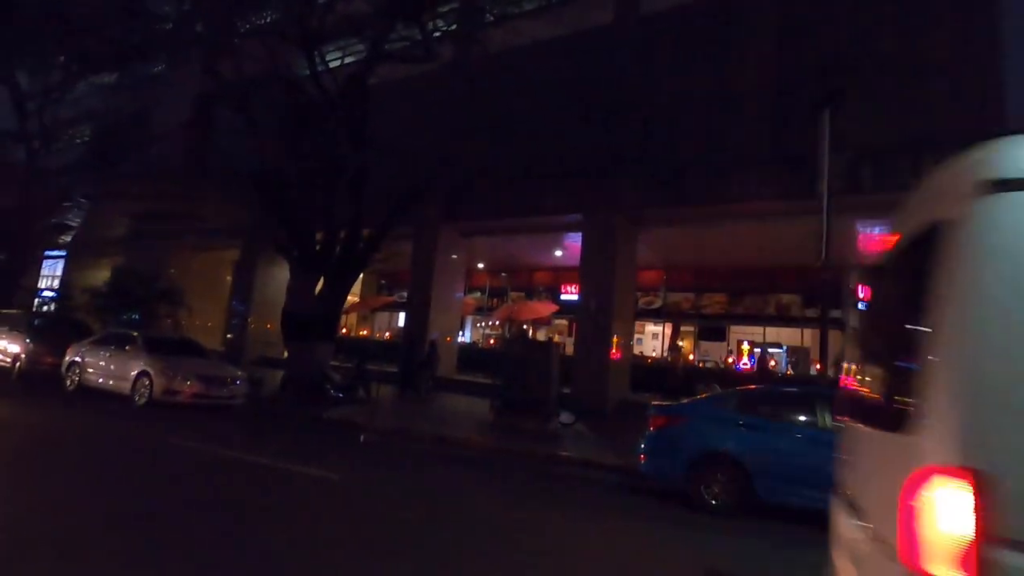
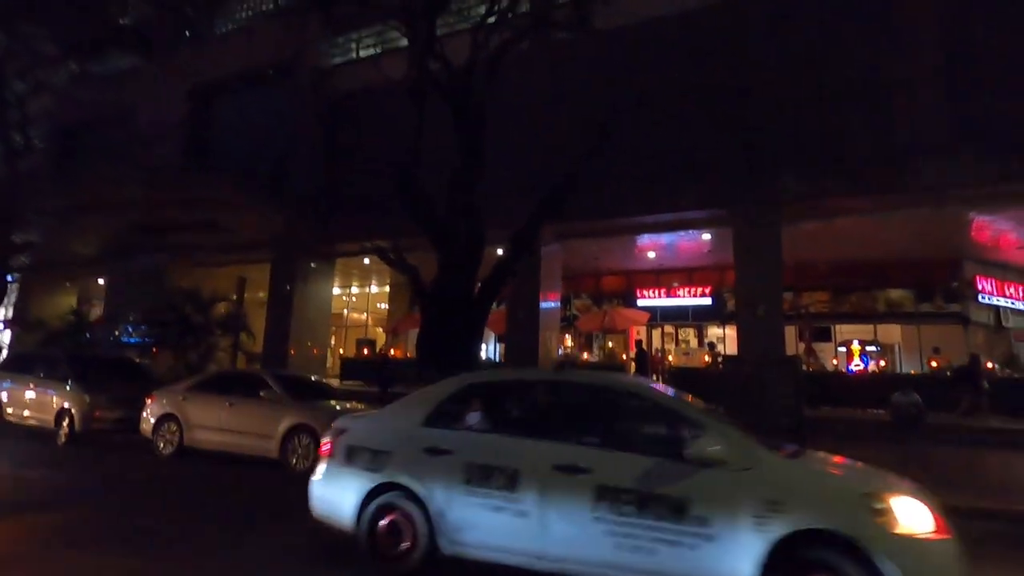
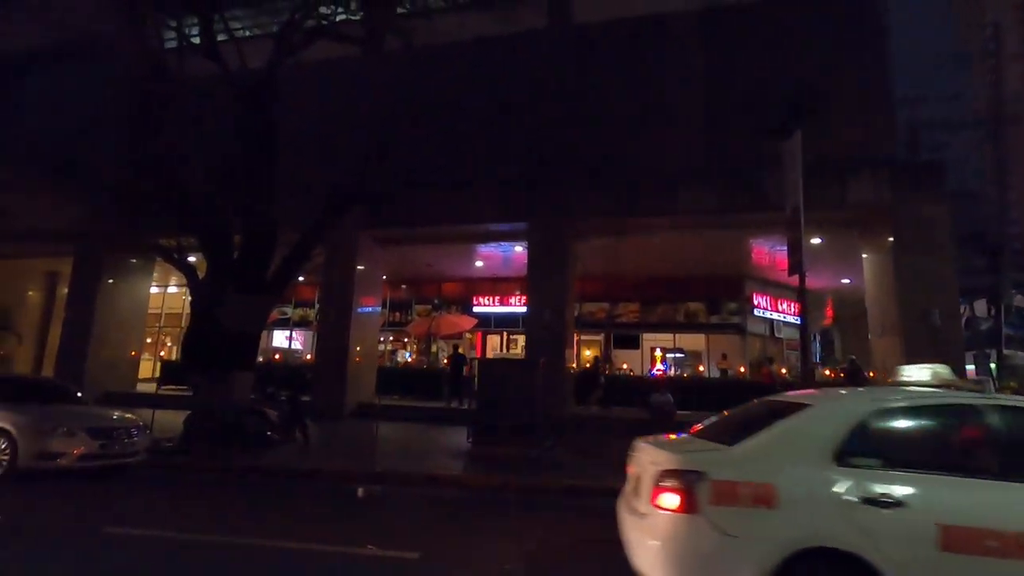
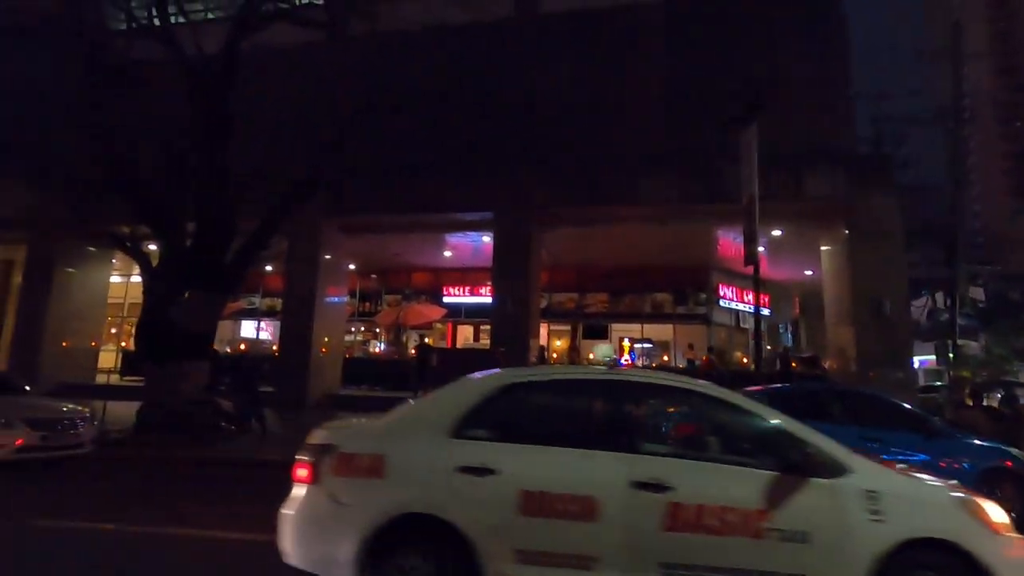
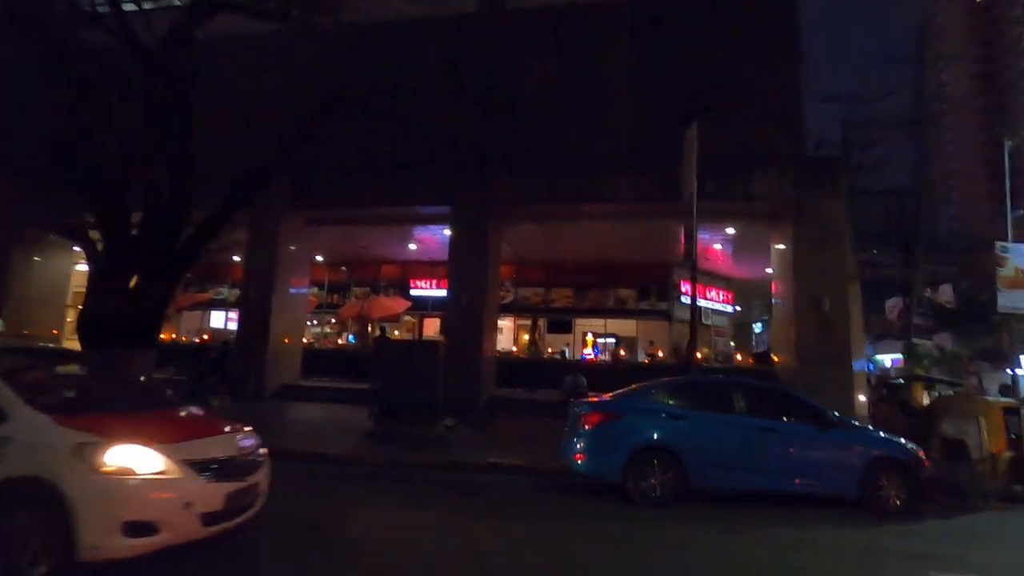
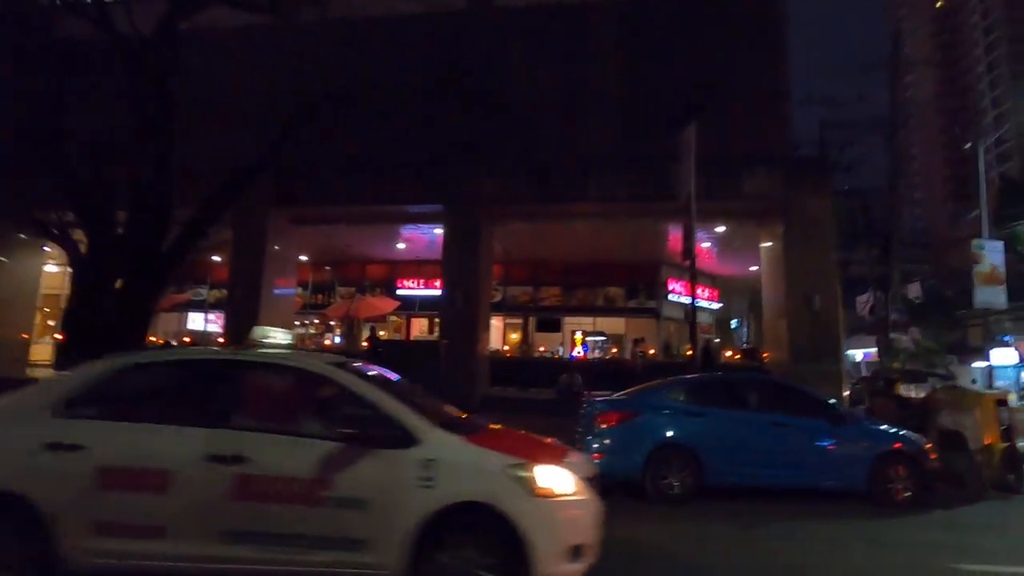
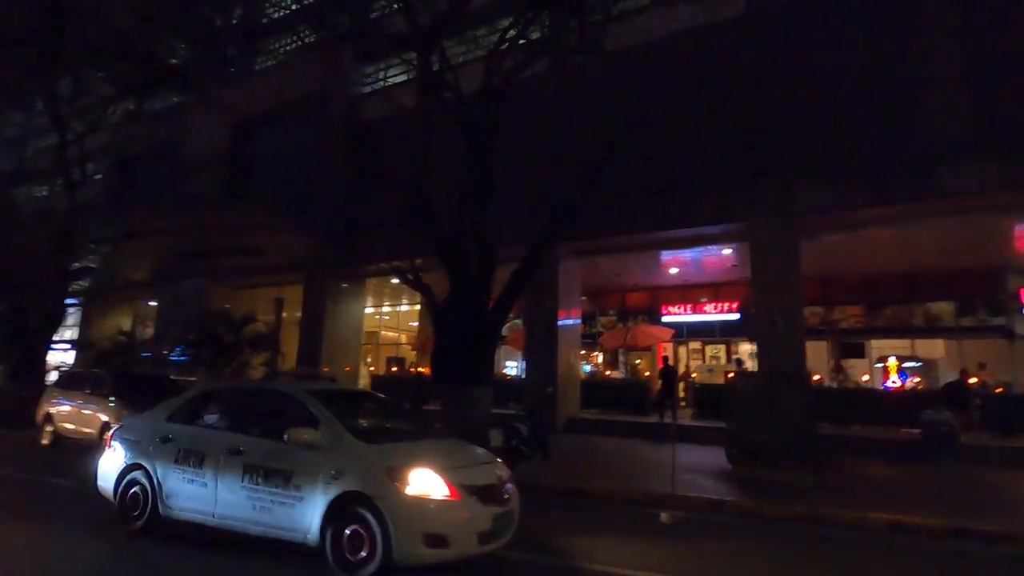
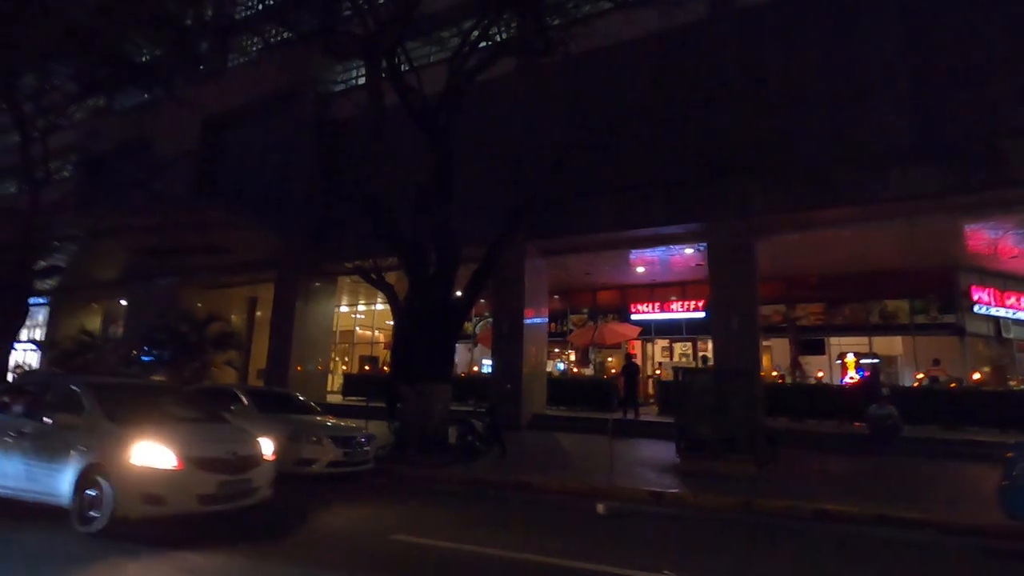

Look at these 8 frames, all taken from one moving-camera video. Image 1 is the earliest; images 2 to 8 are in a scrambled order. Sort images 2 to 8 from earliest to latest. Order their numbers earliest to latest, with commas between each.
5, 6, 4, 3, 8, 7, 2
